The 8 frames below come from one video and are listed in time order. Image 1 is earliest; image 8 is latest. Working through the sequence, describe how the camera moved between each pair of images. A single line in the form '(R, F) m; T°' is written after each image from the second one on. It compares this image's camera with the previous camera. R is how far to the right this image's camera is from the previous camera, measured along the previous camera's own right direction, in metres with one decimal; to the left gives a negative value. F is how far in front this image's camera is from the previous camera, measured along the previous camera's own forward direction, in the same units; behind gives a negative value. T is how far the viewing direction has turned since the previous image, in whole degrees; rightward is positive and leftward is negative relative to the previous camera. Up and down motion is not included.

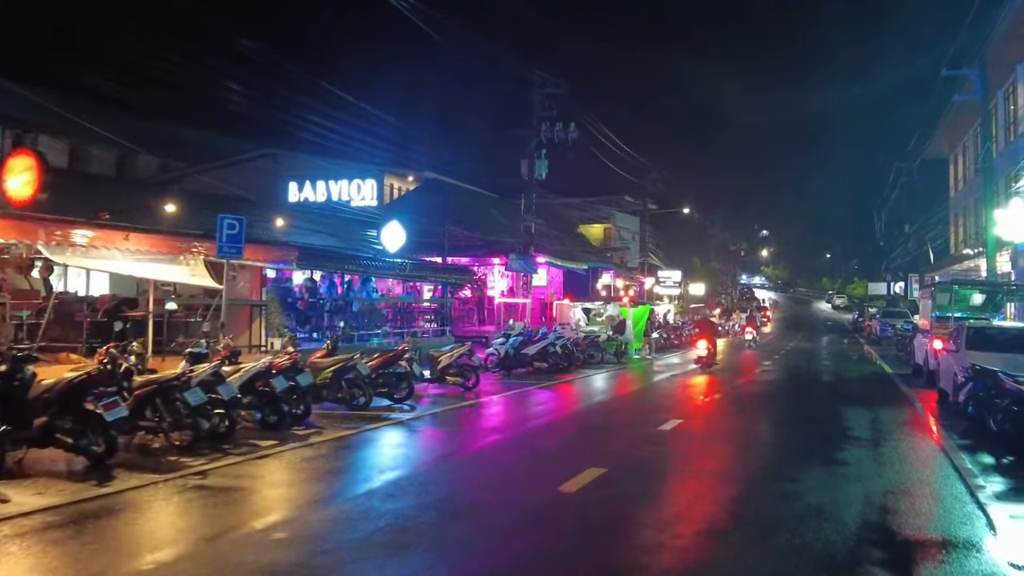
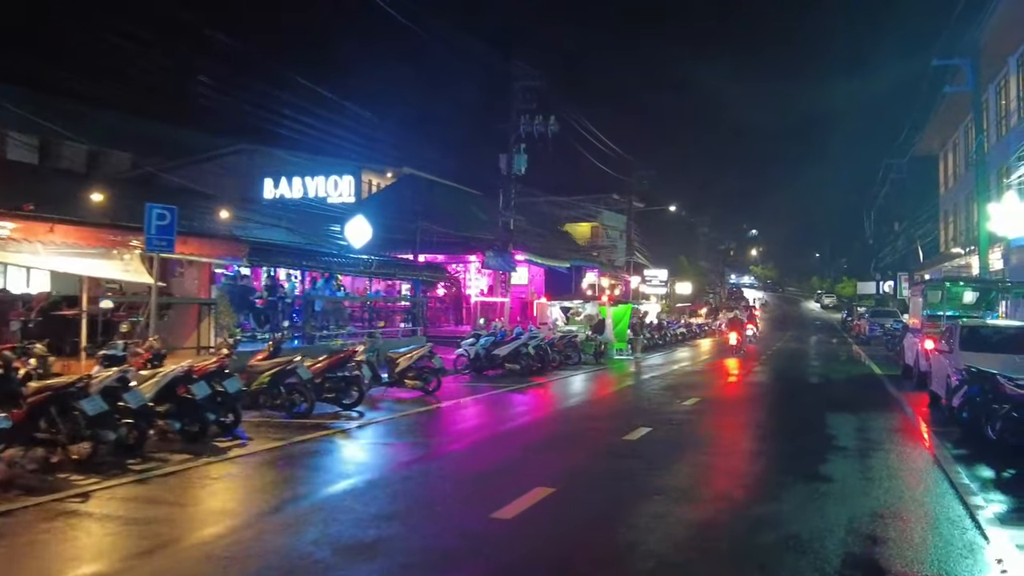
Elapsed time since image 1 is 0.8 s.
(+0.5, +1.1) m; +1°
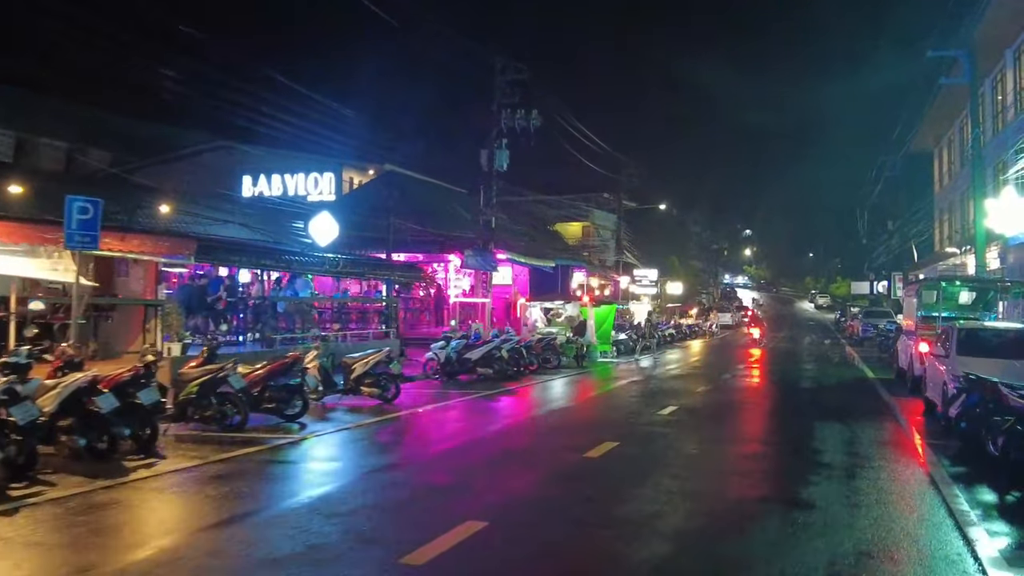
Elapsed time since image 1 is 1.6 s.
(+0.5, +1.1) m; 0°
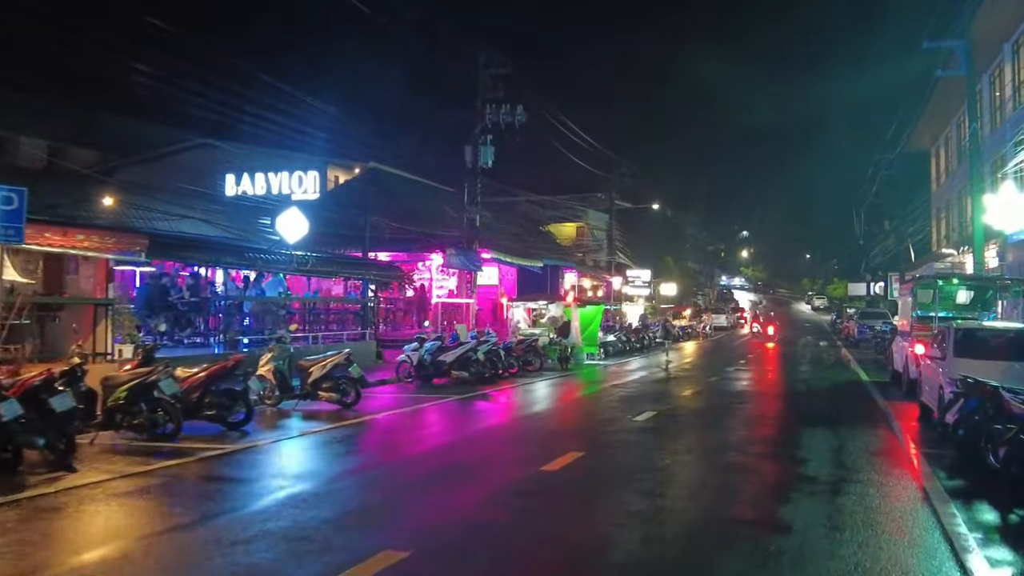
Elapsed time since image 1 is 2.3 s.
(+0.5, +0.9) m; 0°
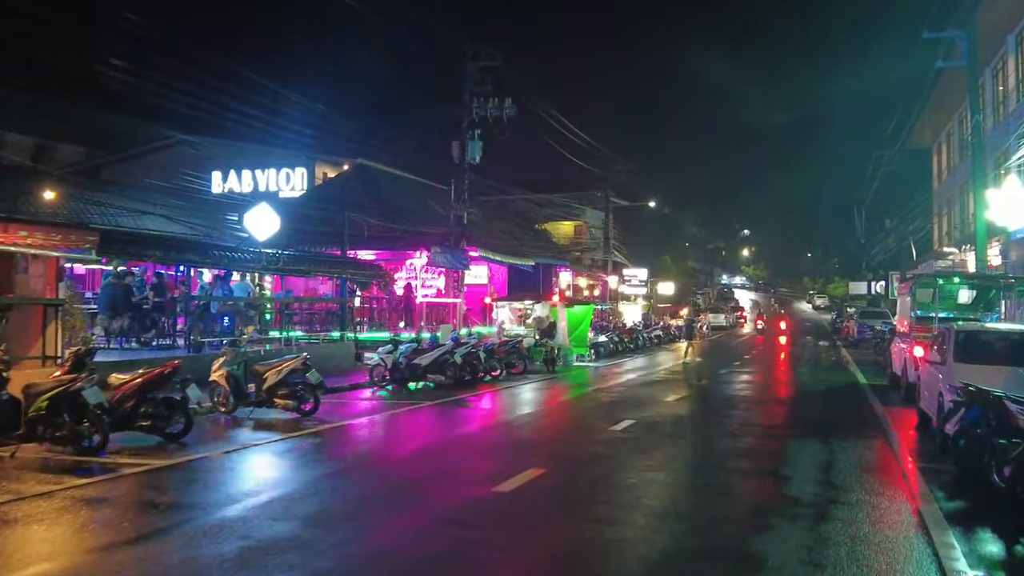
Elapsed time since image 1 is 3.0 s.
(+0.5, +0.9) m; 0°
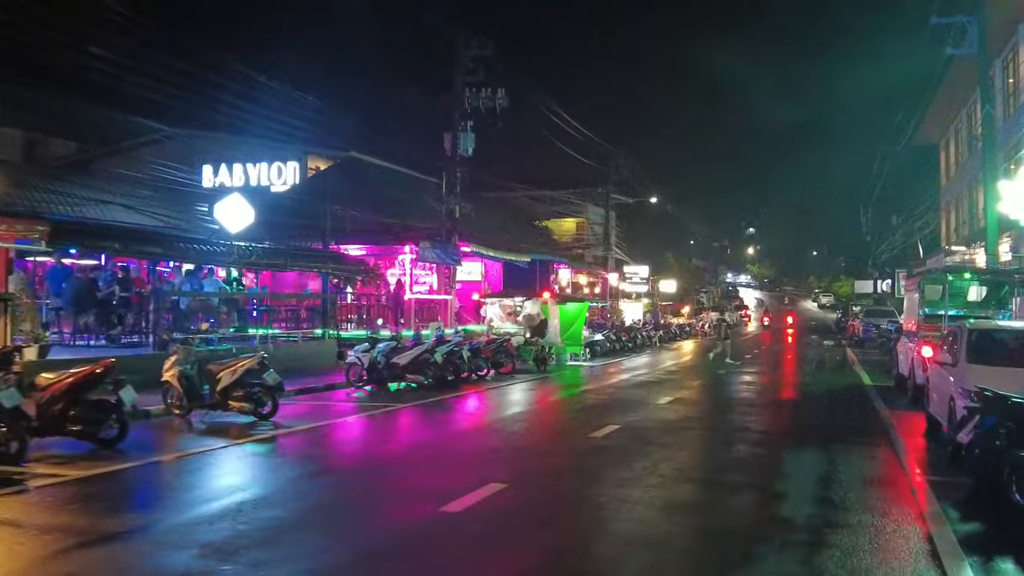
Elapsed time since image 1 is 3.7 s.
(+0.4, +0.9) m; 0°
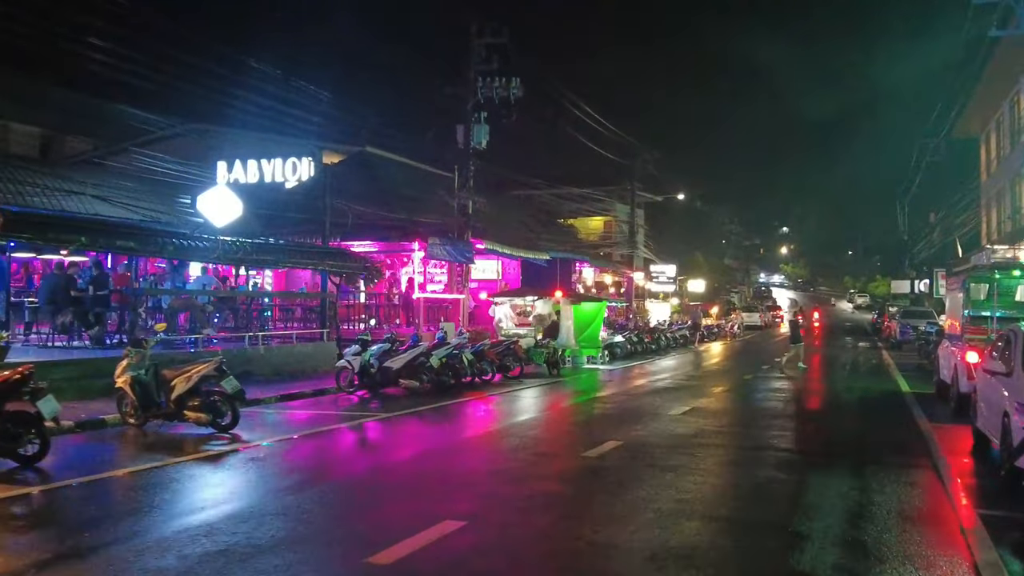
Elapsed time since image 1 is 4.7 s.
(+0.5, +1.3) m; -2°
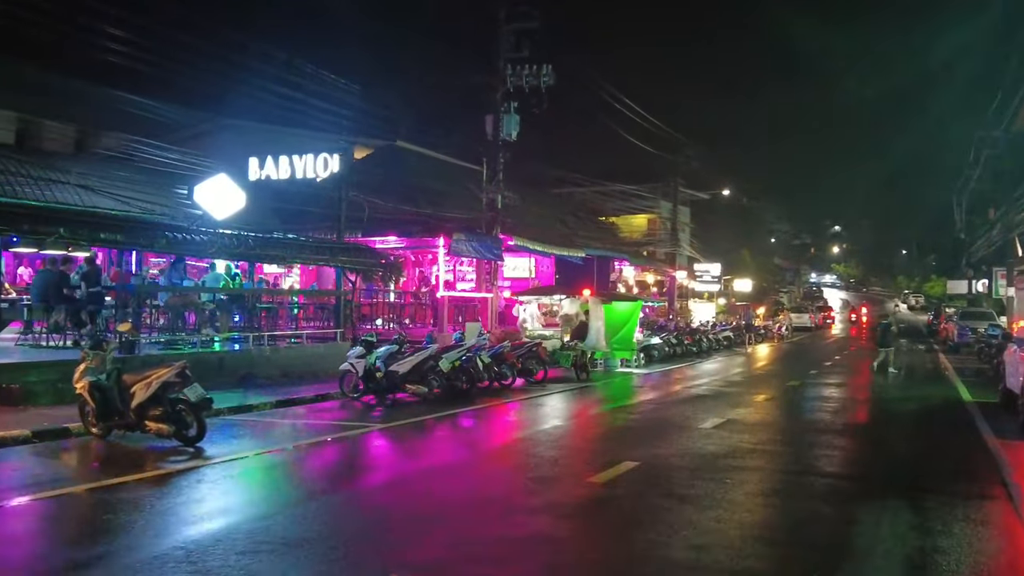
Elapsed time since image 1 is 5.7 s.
(+0.5, +1.3) m; -3°
